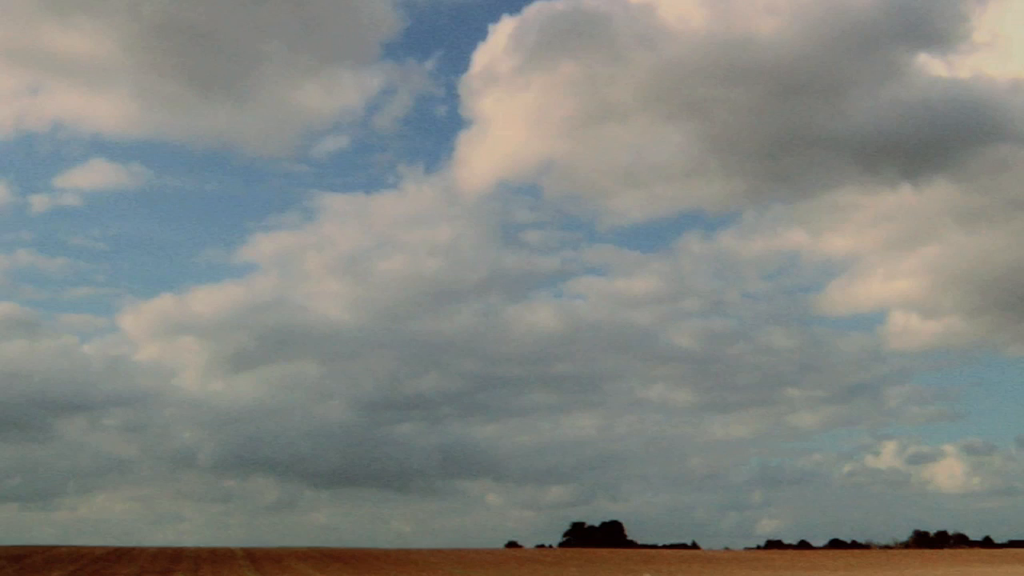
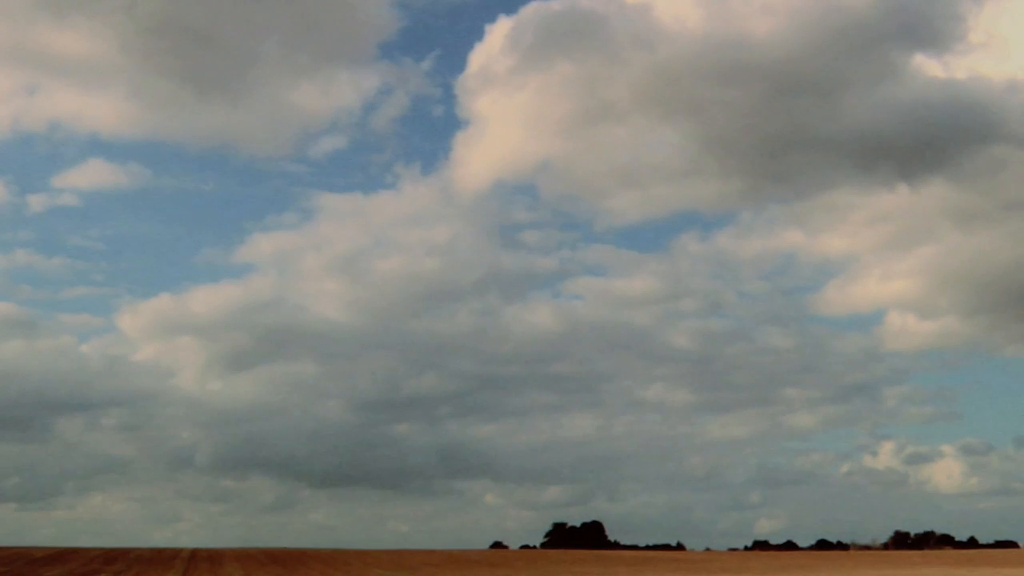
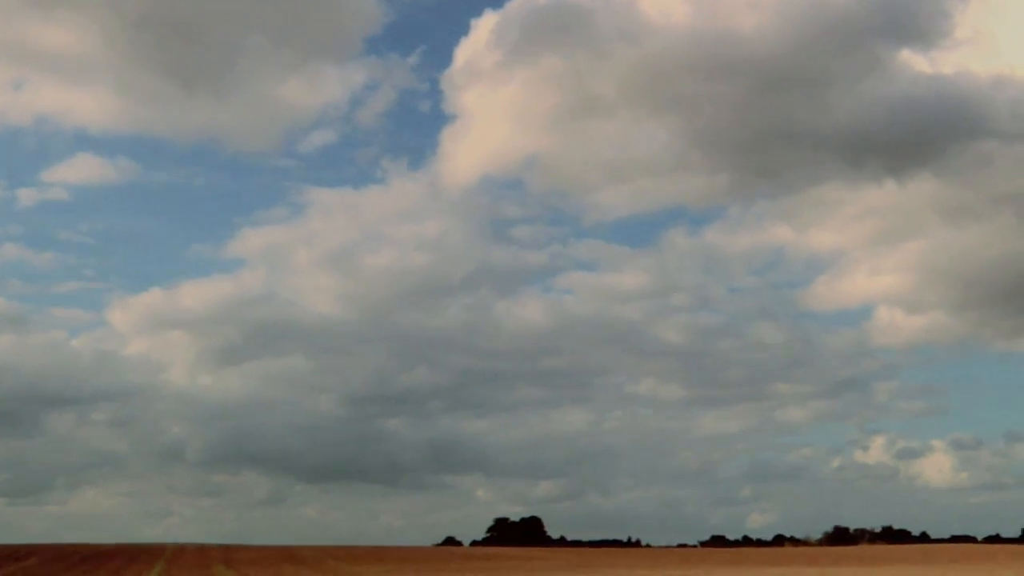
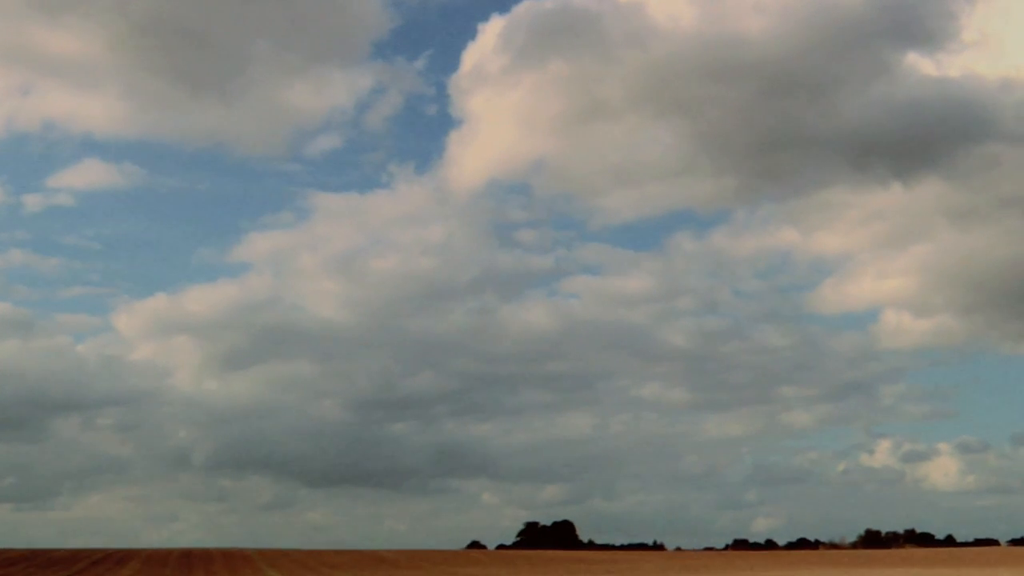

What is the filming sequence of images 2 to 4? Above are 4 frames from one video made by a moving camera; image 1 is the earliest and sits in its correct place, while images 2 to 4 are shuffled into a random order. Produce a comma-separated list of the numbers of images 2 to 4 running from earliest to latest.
2, 4, 3
